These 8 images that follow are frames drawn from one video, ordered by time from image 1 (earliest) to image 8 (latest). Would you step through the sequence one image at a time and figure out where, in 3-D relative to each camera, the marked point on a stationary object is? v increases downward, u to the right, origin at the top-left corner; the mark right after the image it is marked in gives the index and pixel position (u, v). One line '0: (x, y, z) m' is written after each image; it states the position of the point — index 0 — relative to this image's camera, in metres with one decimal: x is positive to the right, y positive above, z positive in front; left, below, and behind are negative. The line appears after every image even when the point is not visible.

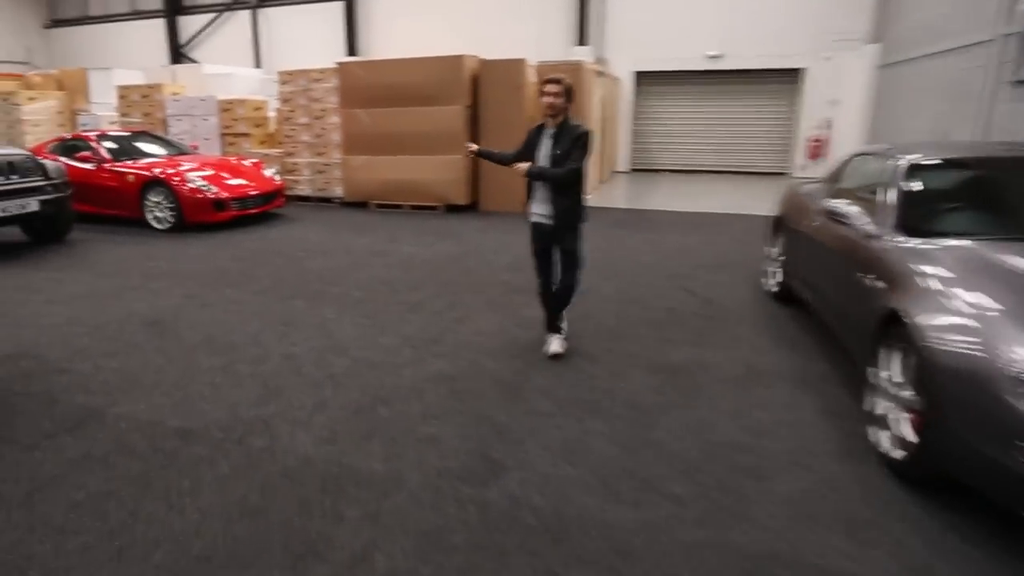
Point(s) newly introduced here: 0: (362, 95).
0: (-1.9, +2.5, +9.3) m
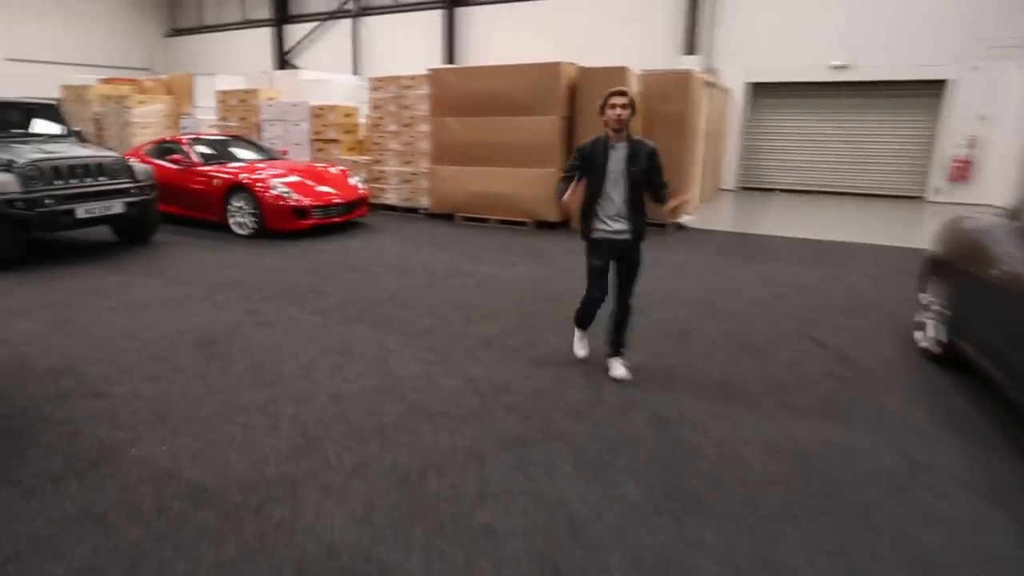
0: (-0.7, +2.2, +8.8) m
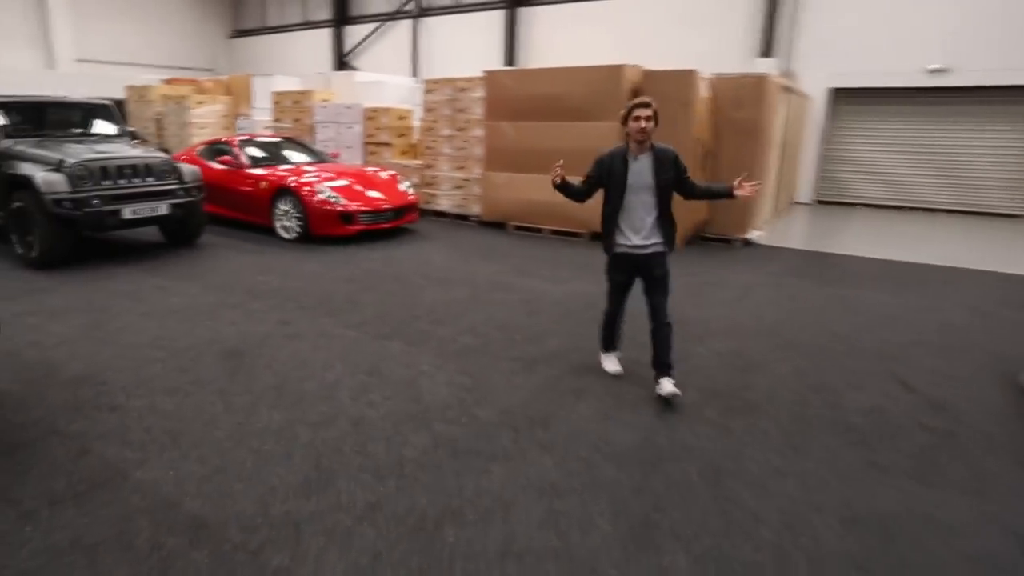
0: (0.0, +2.1, +8.4) m
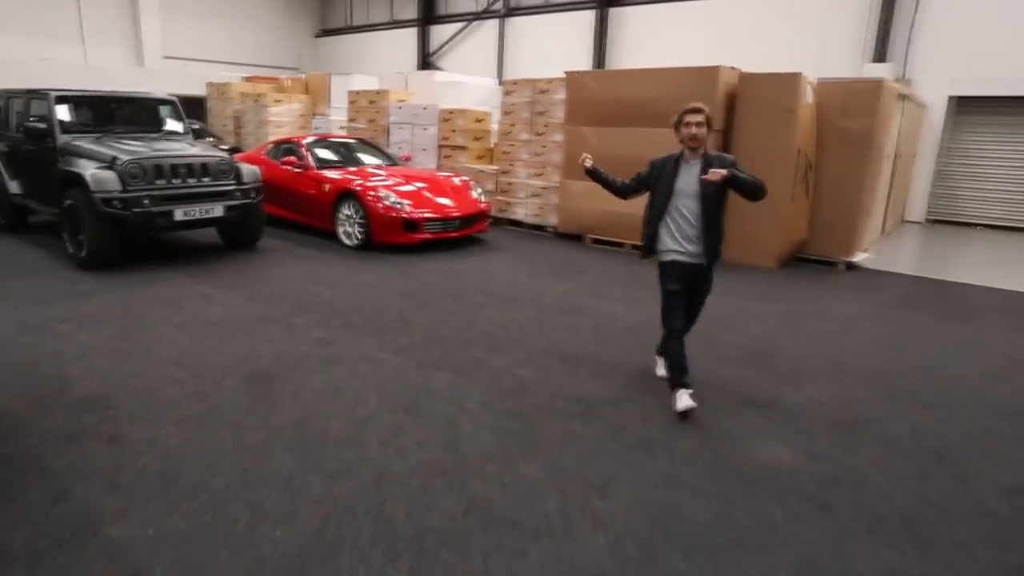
0: (+0.8, +1.9, +7.7) m
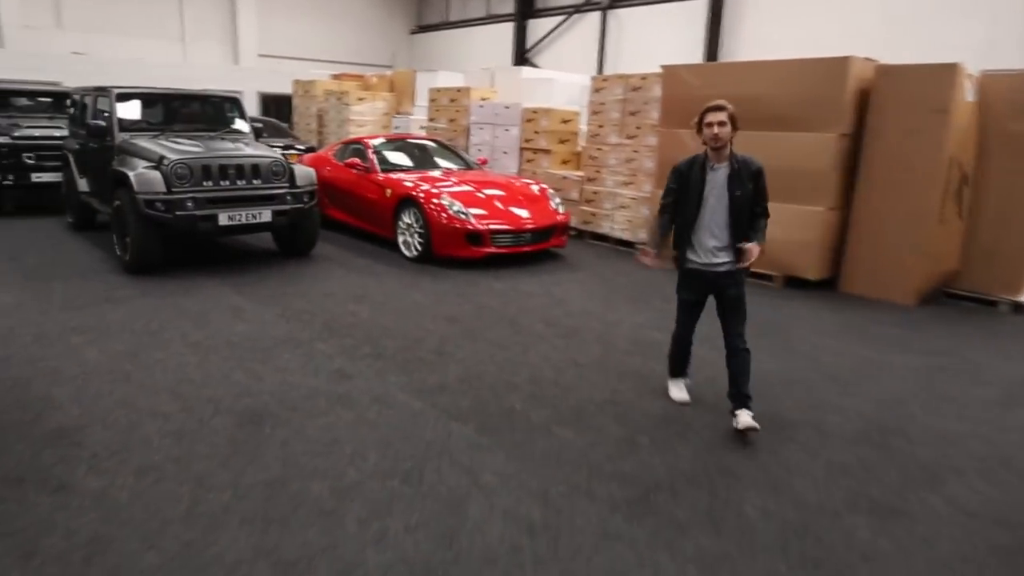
0: (+1.7, +1.7, +6.8) m
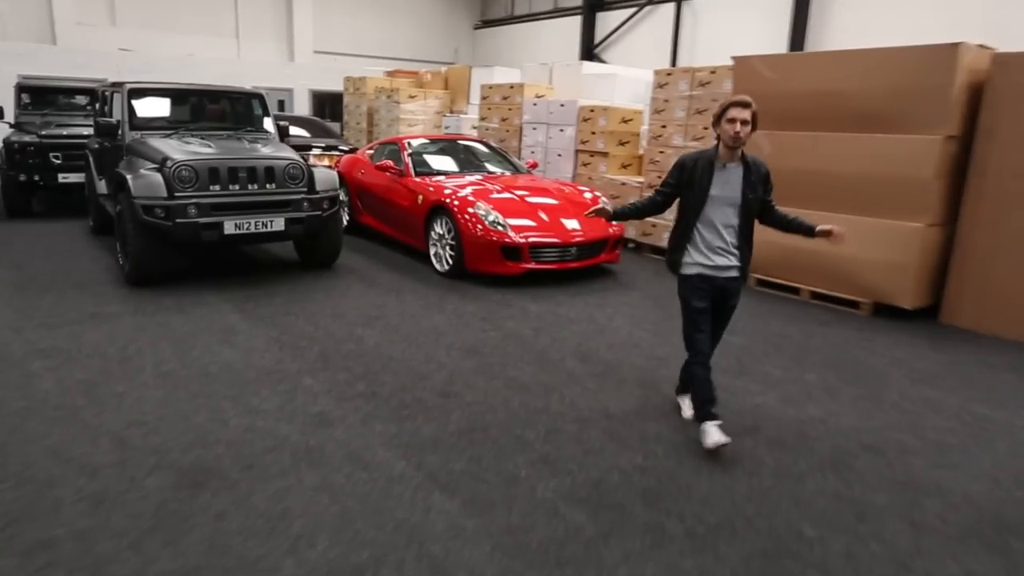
0: (+2.1, +1.5, +5.8) m
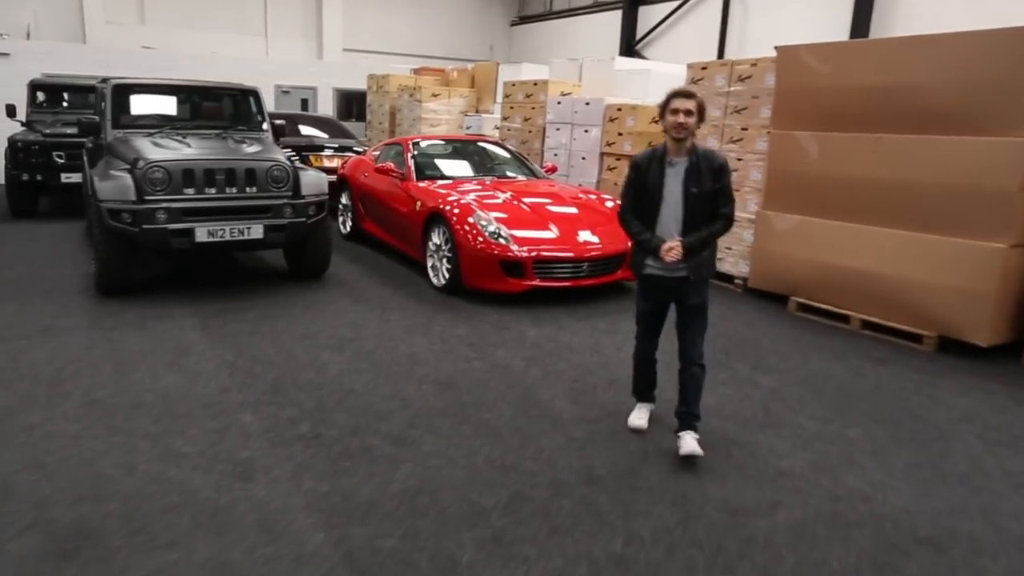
0: (+2.1, +1.3, +5.1) m
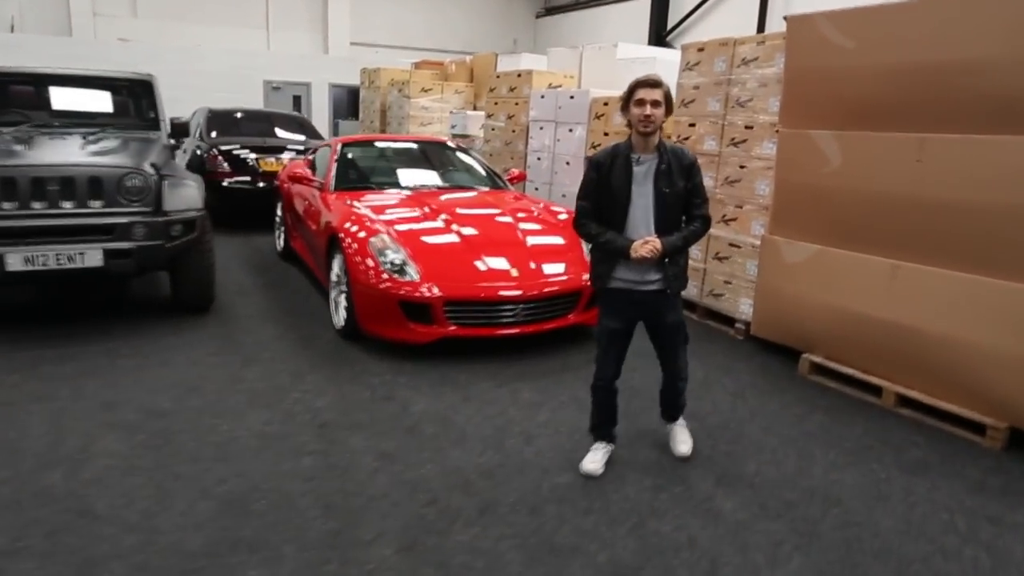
0: (+1.7, +1.0, +3.7) m
